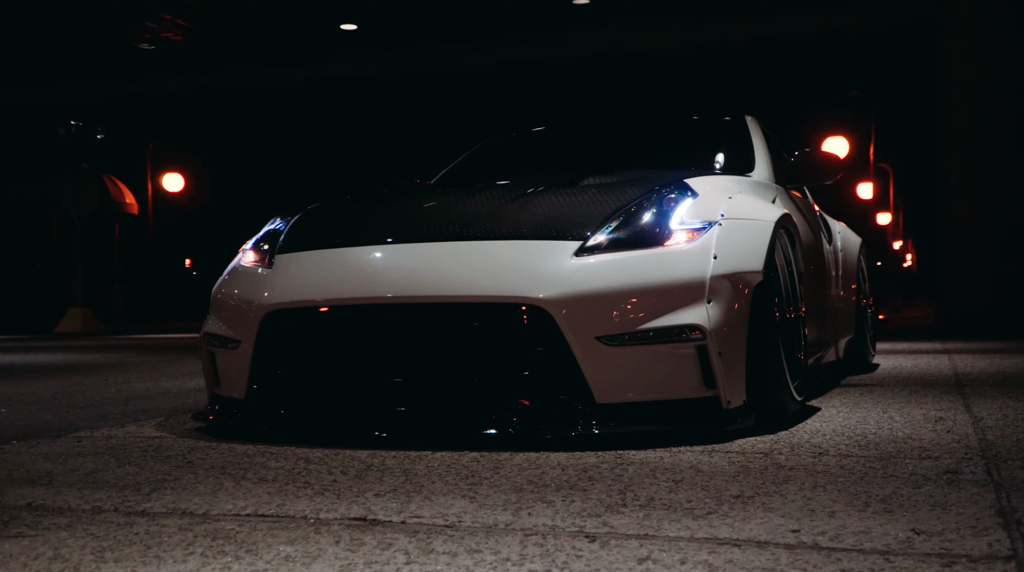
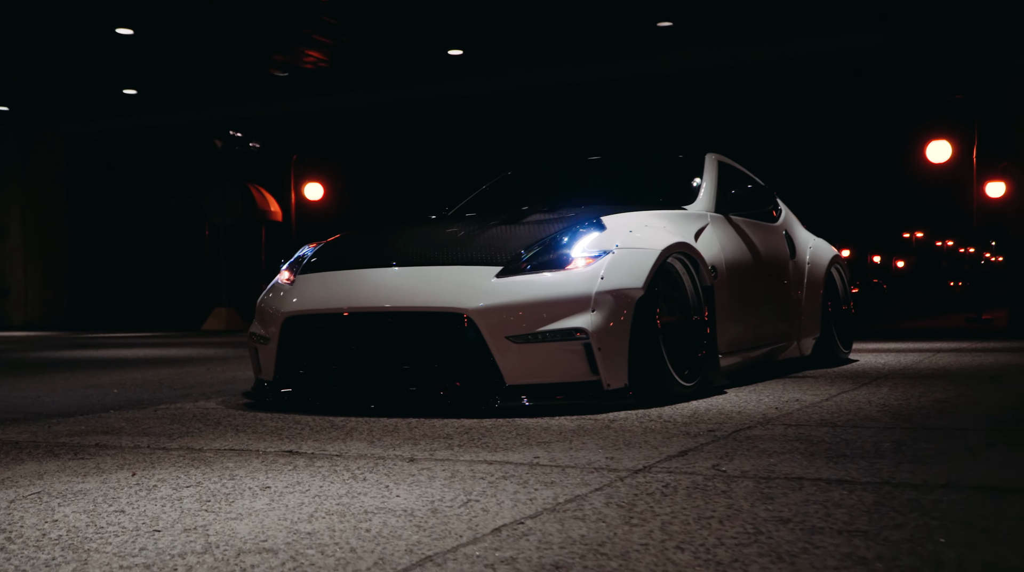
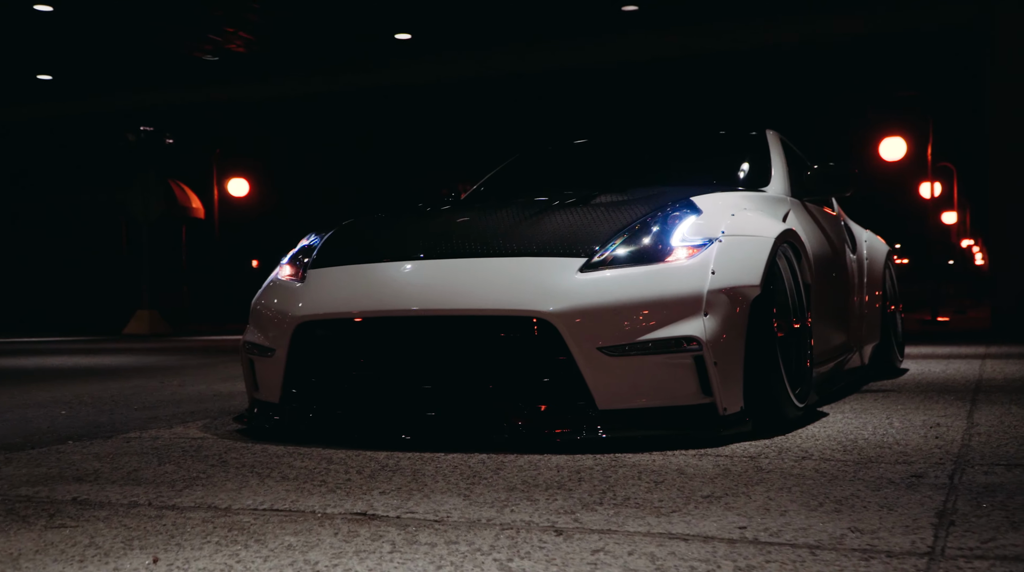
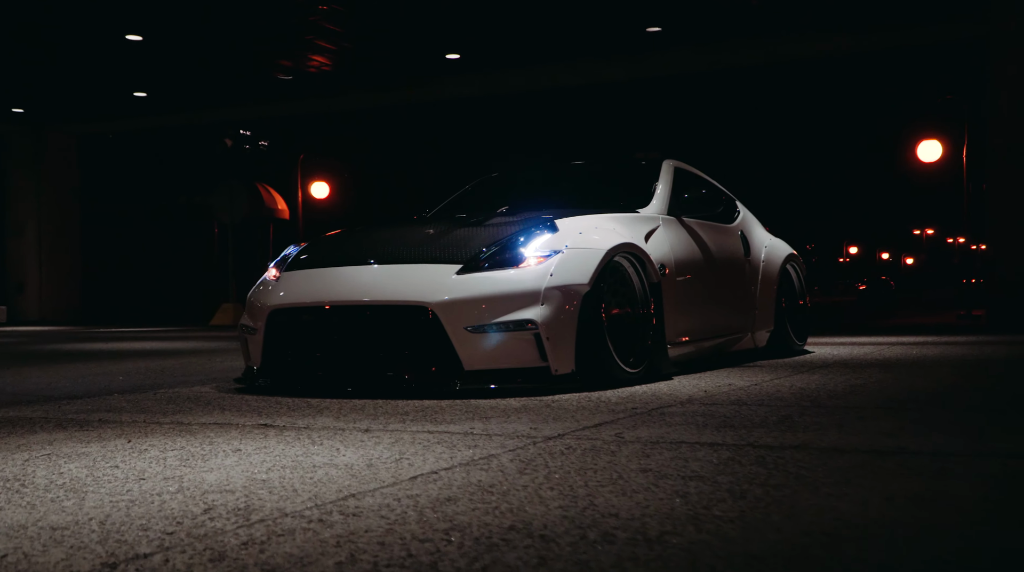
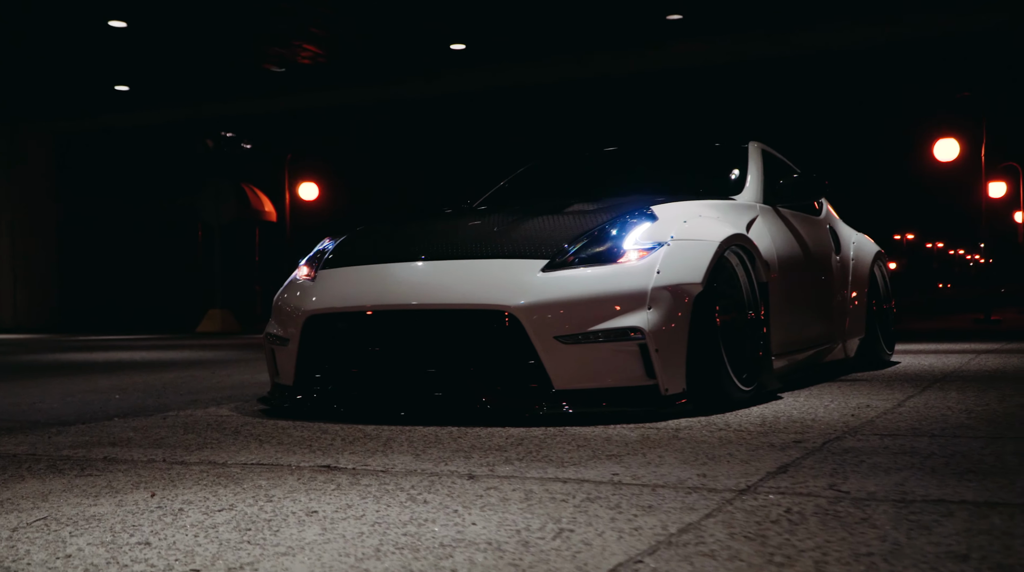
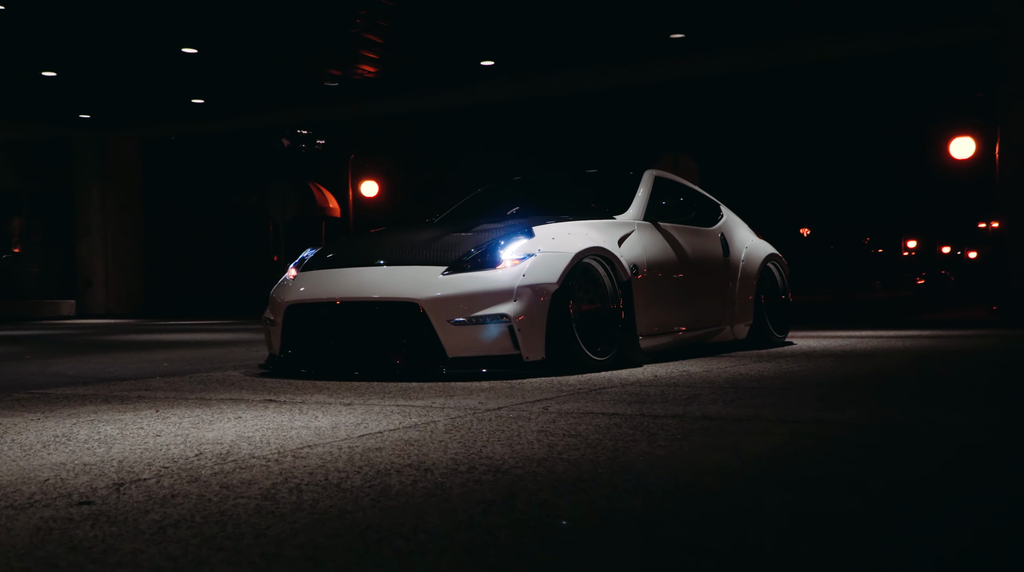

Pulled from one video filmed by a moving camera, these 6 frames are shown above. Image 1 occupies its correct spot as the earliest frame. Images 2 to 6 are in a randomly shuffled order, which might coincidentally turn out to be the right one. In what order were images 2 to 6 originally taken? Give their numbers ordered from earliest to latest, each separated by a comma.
3, 5, 2, 4, 6
